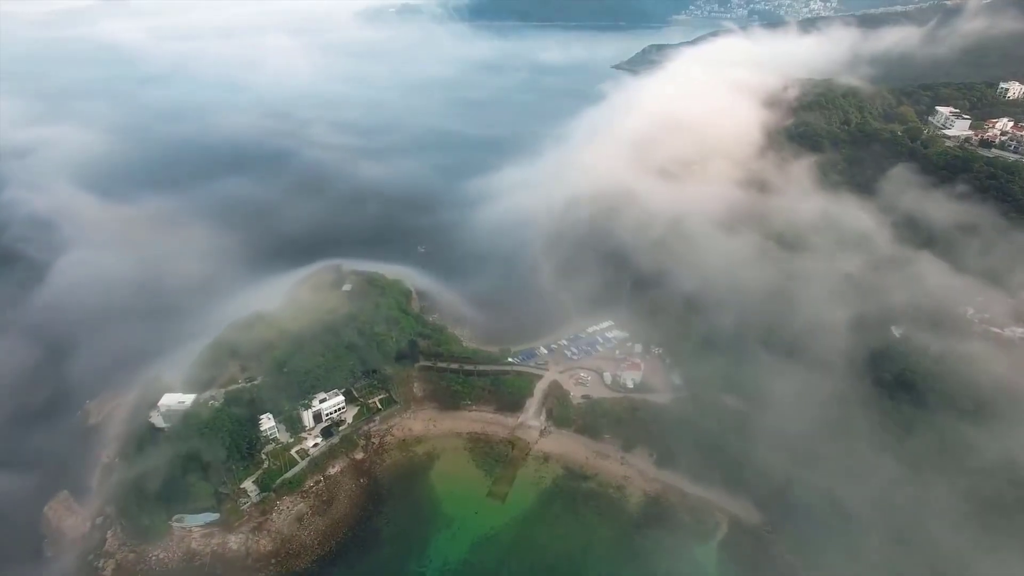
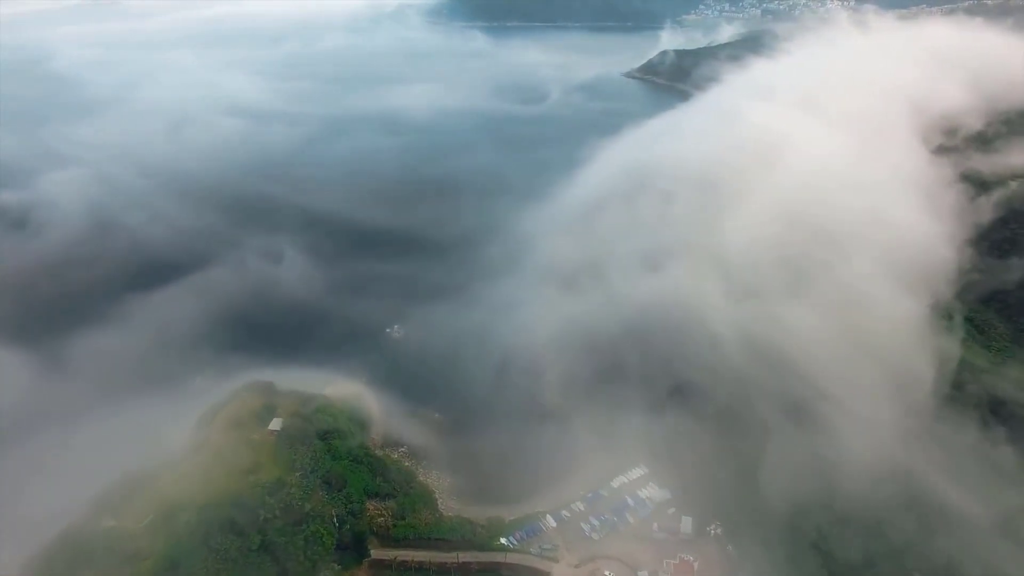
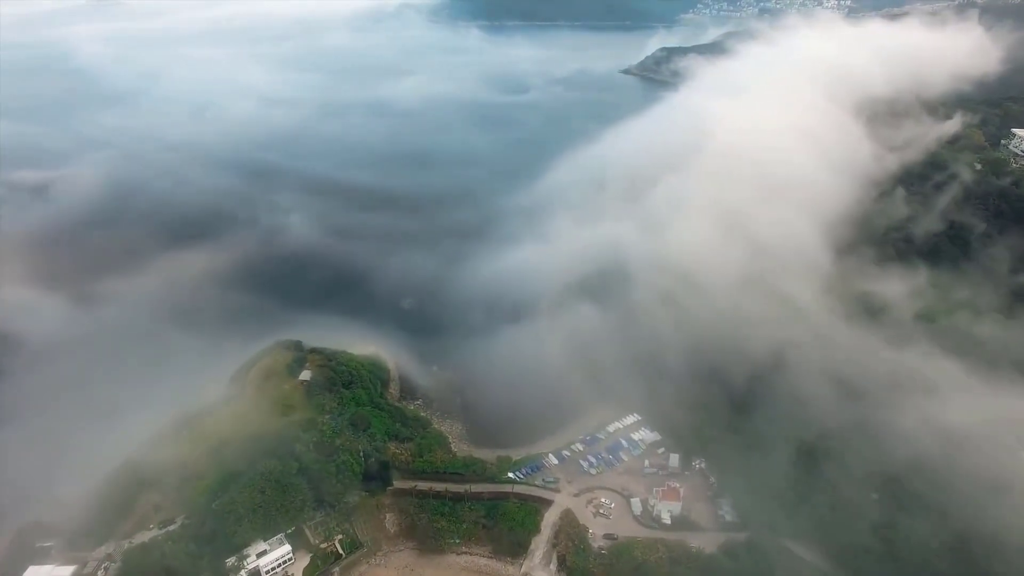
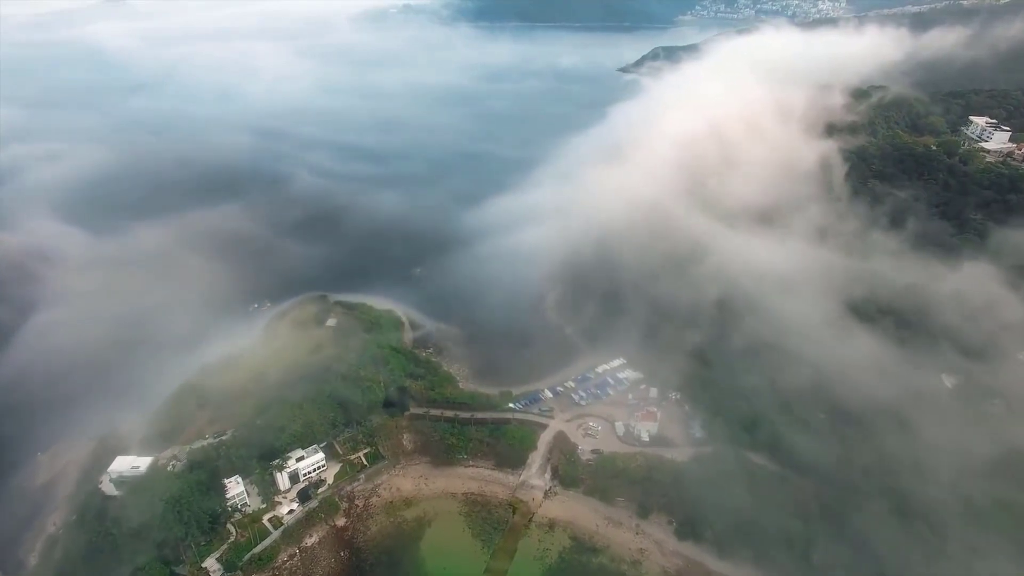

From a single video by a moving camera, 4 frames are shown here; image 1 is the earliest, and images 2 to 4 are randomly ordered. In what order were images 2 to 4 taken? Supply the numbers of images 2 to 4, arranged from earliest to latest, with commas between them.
4, 3, 2
